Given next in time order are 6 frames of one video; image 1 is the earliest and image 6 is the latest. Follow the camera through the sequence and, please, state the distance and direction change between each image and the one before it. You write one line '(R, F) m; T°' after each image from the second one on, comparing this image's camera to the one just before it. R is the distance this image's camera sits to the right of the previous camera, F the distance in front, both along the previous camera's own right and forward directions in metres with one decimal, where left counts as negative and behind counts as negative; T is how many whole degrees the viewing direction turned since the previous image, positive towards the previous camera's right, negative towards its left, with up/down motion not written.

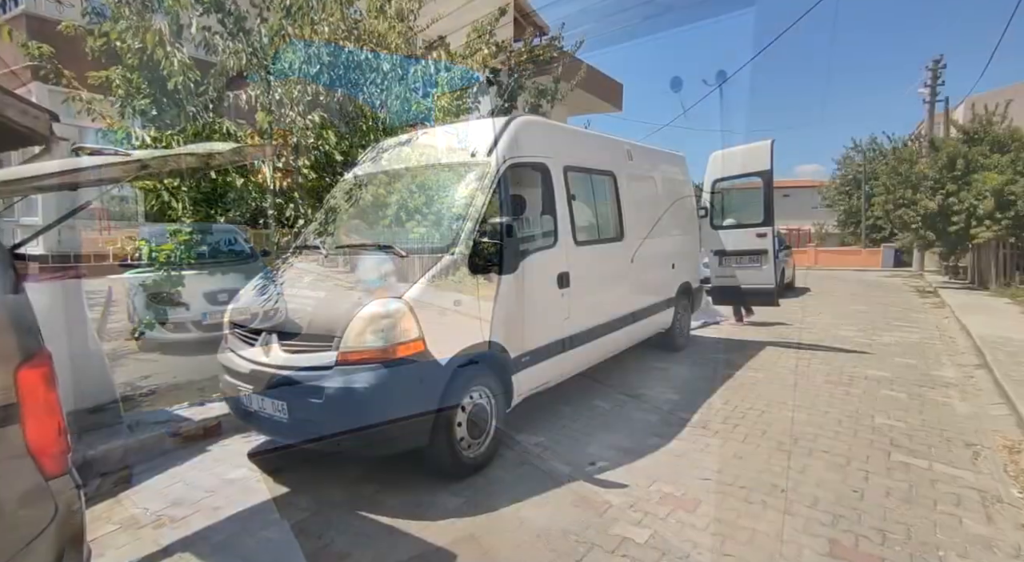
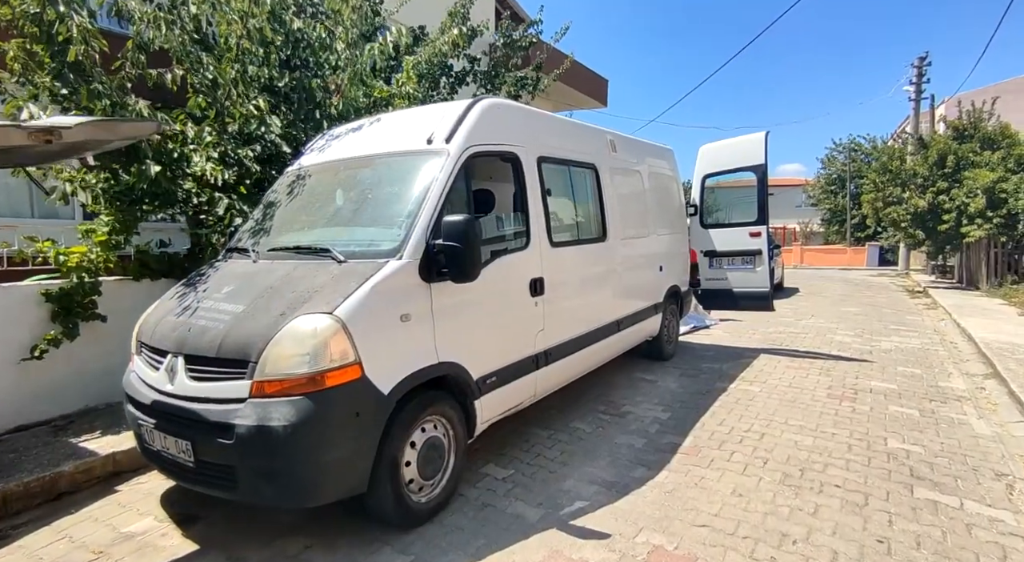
(+0.2, +0.5) m; +1°
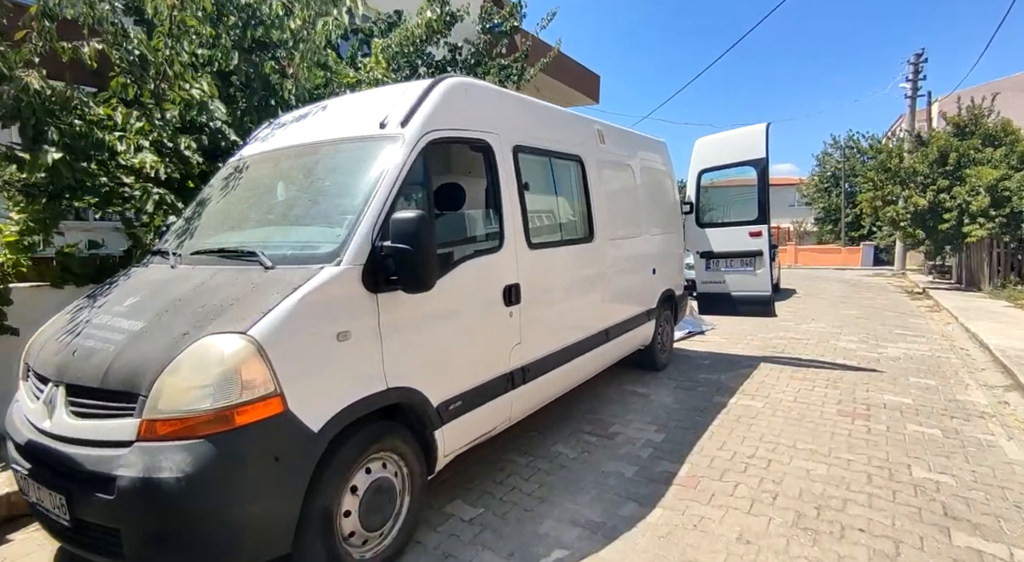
(+0.1, +0.5) m; +1°
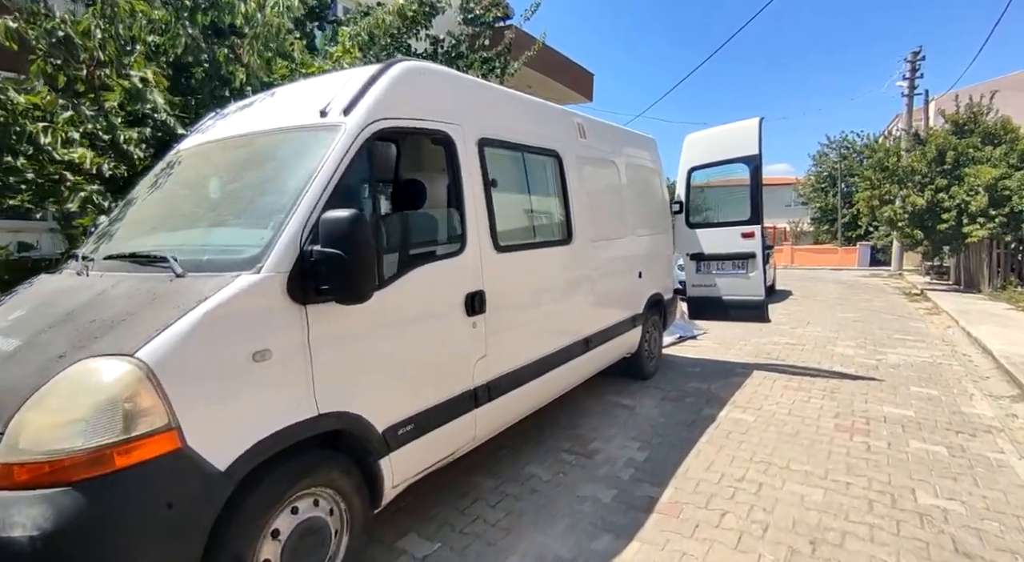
(+0.2, +0.3) m; 0°
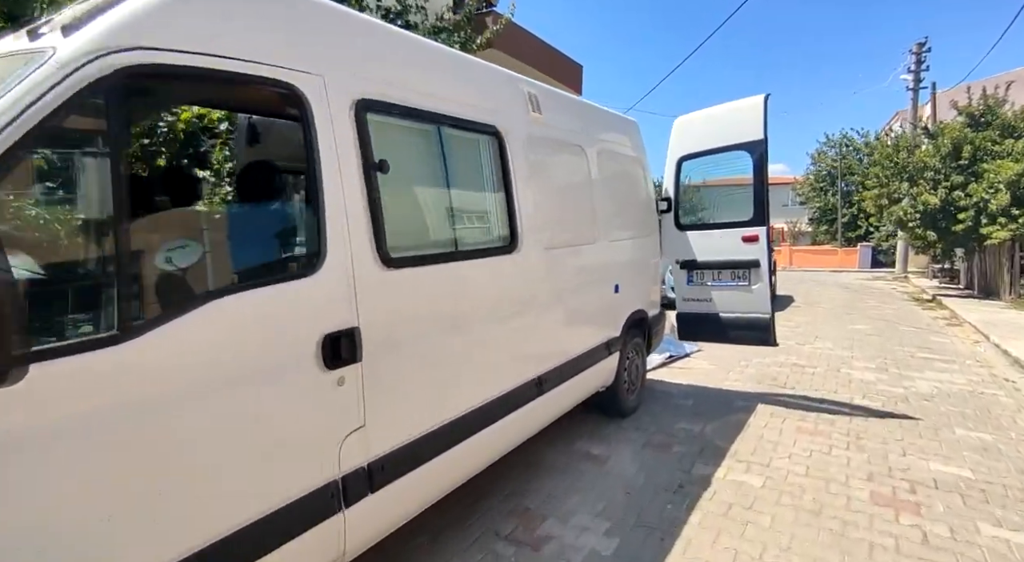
(+0.4, +1.1) m; 0°
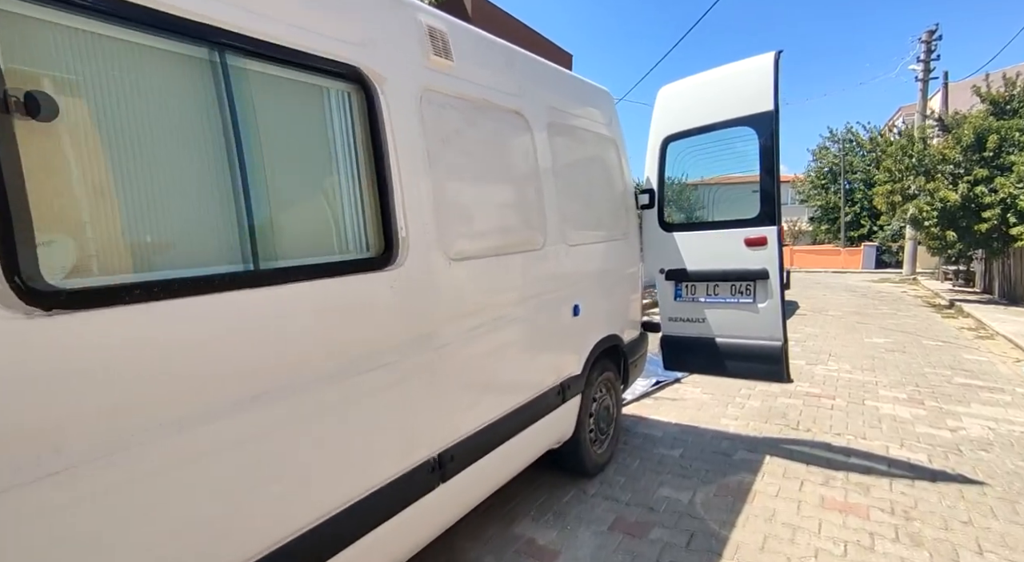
(+0.5, +1.1) m; 0°
